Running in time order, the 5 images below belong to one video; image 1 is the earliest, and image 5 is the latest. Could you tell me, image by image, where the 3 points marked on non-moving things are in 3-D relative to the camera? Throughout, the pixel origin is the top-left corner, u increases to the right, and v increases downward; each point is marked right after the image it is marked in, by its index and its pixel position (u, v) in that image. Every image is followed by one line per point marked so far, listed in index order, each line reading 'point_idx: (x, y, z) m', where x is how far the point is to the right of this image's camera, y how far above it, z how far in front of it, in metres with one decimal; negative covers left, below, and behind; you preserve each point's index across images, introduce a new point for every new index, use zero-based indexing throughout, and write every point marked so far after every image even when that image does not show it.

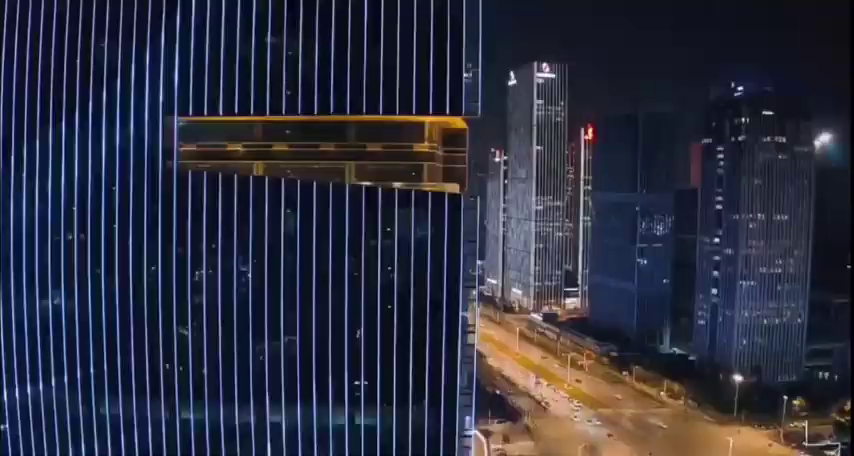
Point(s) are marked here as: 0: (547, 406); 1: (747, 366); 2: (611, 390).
0: (+7.6, -10.4, +42.0) m
1: (+21.1, -8.6, +46.4) m
2: (+12.2, -10.3, +46.6) m
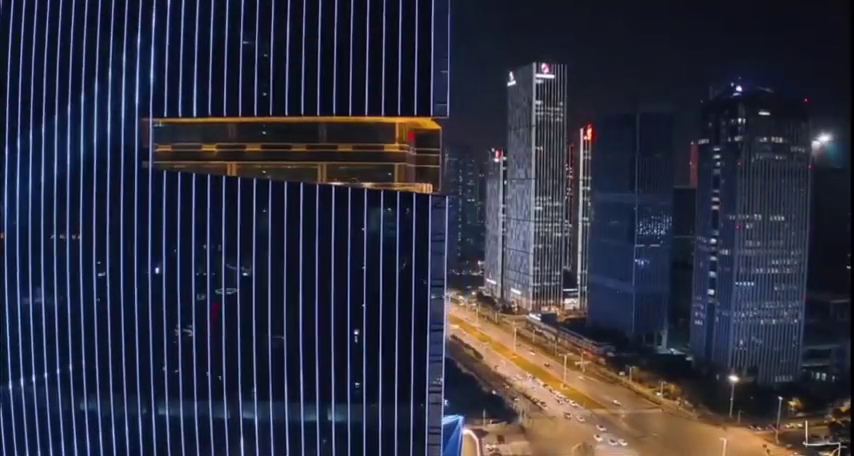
0: (+7.0, -10.4, +42.1) m
1: (+20.5, -8.6, +46.4) m
2: (+11.6, -10.3, +46.7) m
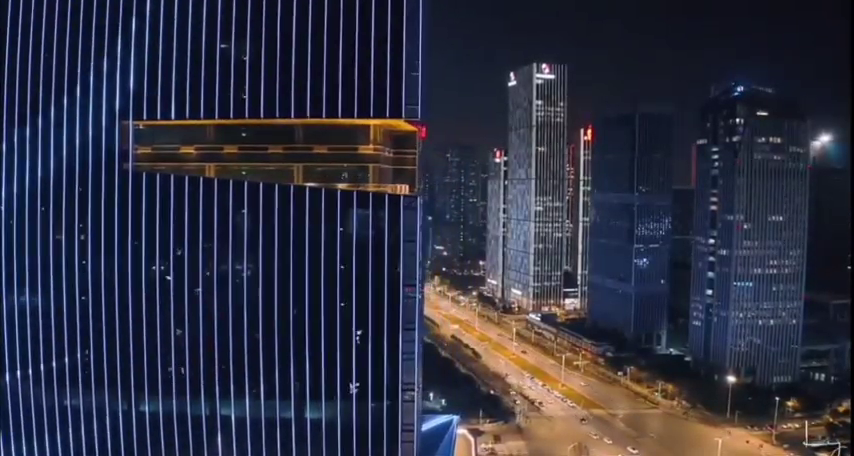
0: (+6.5, -10.4, +42.3) m
1: (+20.0, -8.7, +46.4) m
2: (+11.1, -10.3, +46.8) m
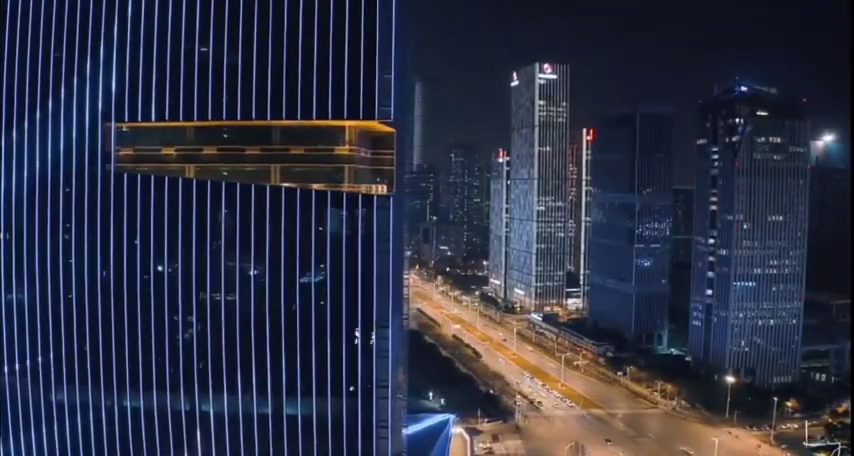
0: (+6.0, -10.4, +42.5) m
1: (+19.6, -8.7, +46.4) m
2: (+10.7, -10.3, +47.0) m
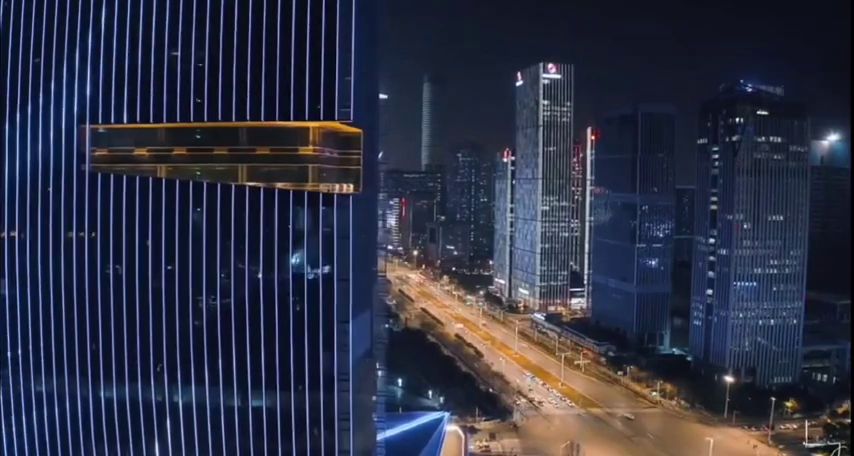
0: (+5.4, -10.3, +42.9) m
1: (+19.1, -8.6, +46.5) m
2: (+10.2, -10.3, +47.2) m
